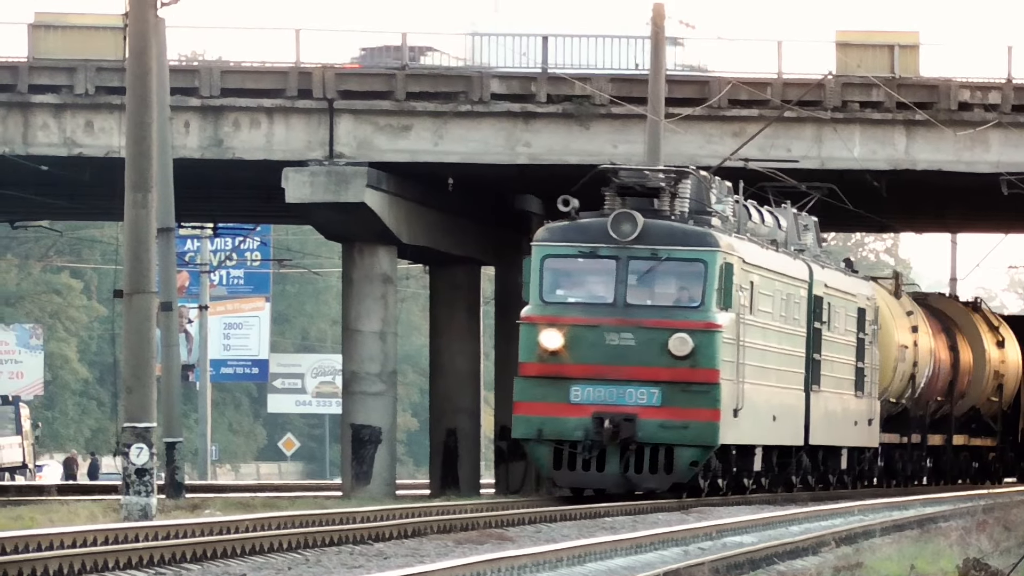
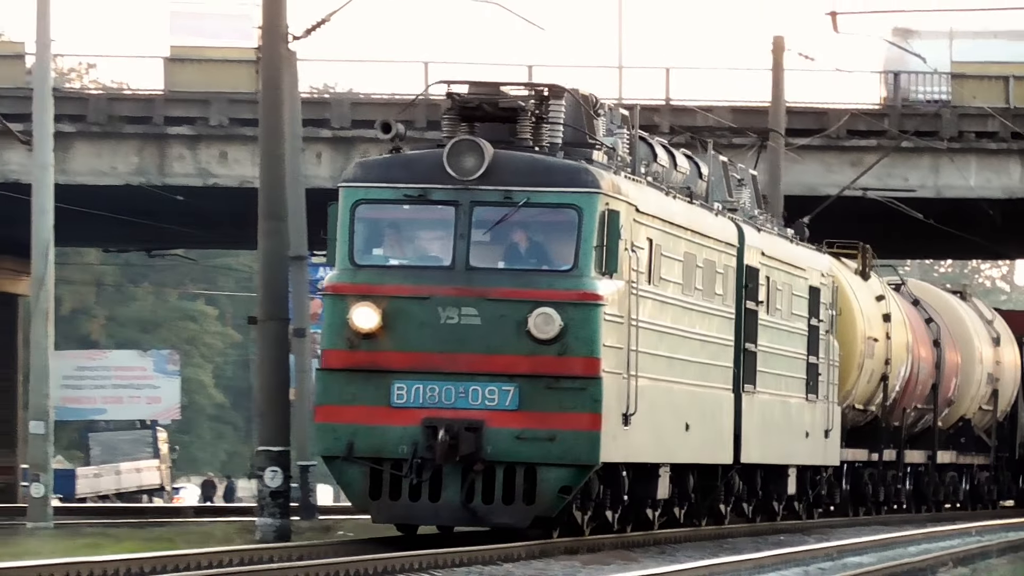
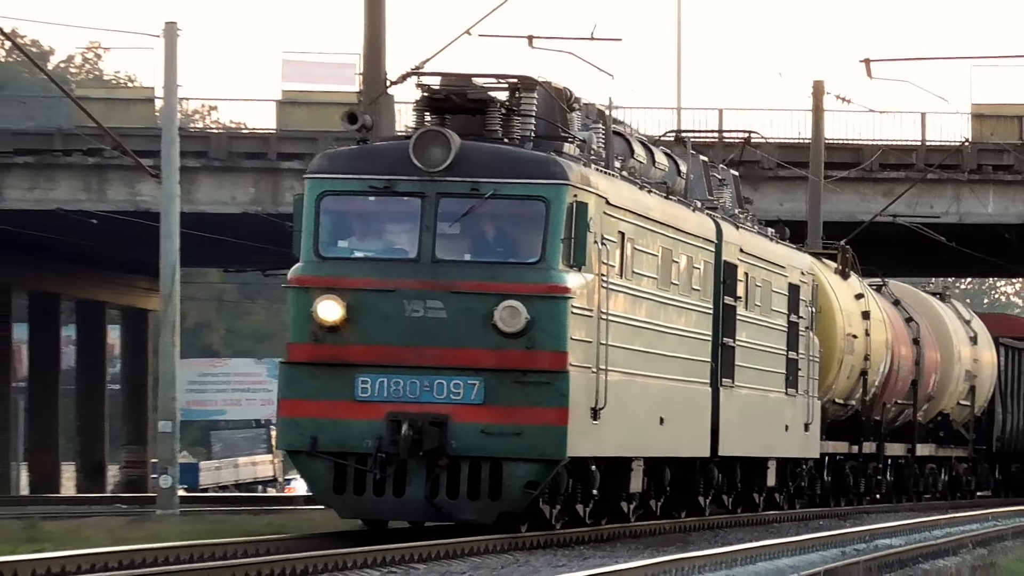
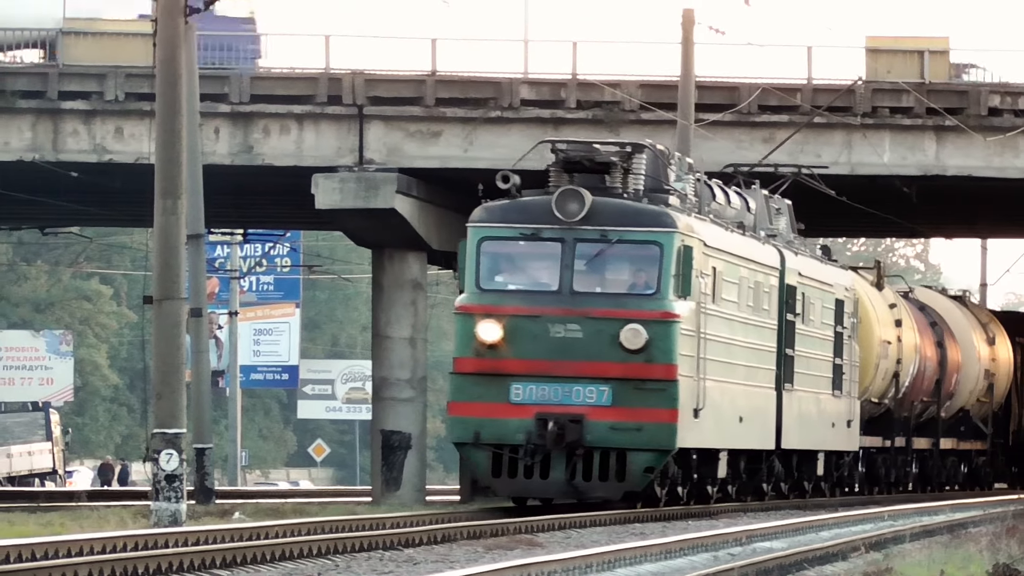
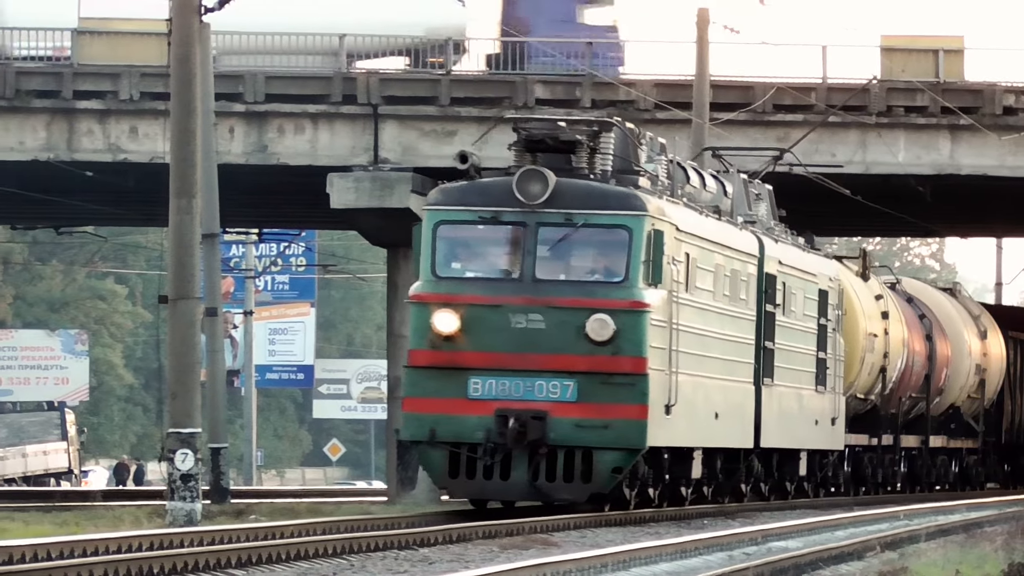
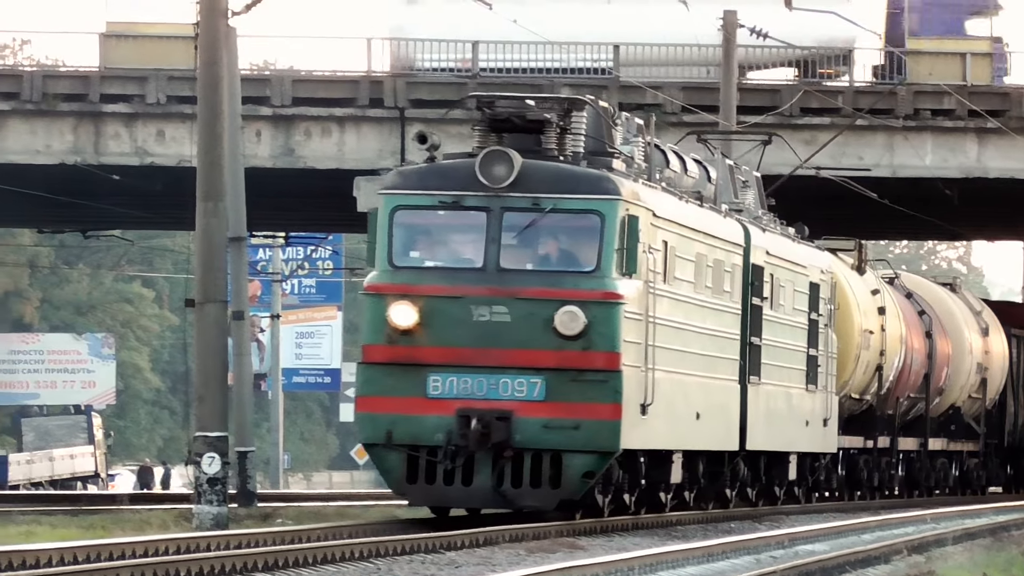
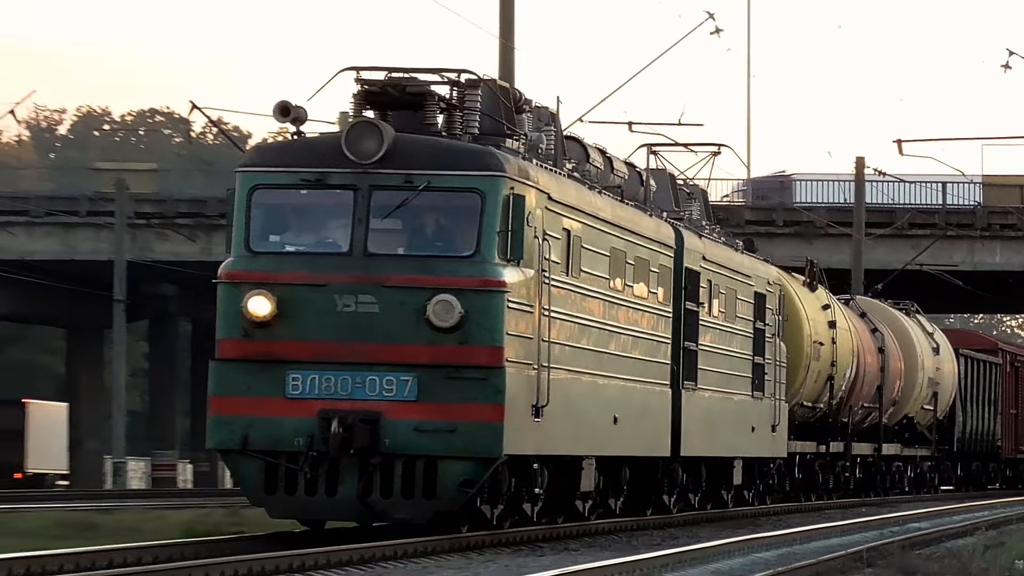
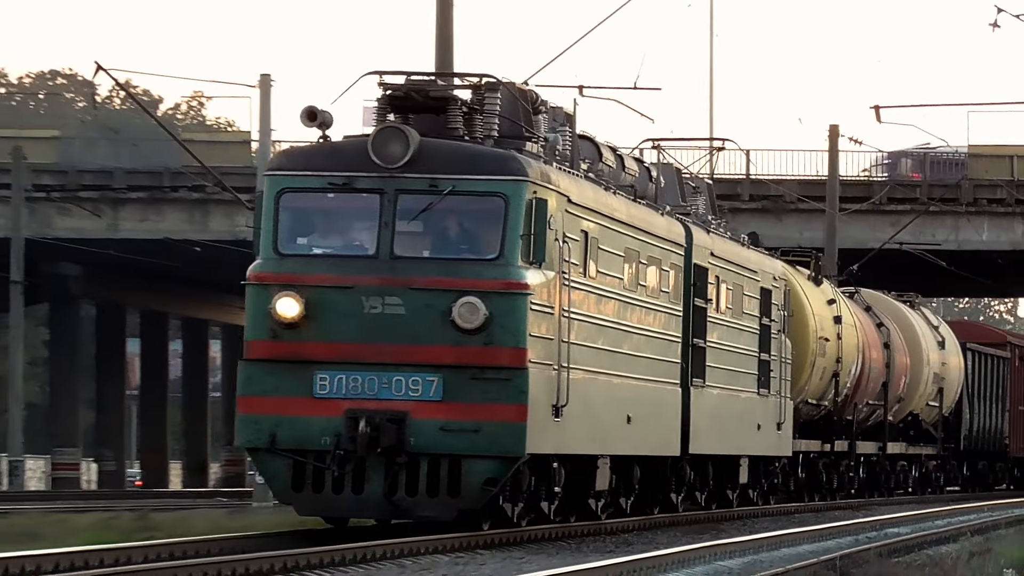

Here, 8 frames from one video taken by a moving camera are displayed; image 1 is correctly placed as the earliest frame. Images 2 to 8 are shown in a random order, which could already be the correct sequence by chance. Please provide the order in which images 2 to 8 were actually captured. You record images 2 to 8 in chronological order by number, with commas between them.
4, 5, 6, 2, 3, 8, 7
